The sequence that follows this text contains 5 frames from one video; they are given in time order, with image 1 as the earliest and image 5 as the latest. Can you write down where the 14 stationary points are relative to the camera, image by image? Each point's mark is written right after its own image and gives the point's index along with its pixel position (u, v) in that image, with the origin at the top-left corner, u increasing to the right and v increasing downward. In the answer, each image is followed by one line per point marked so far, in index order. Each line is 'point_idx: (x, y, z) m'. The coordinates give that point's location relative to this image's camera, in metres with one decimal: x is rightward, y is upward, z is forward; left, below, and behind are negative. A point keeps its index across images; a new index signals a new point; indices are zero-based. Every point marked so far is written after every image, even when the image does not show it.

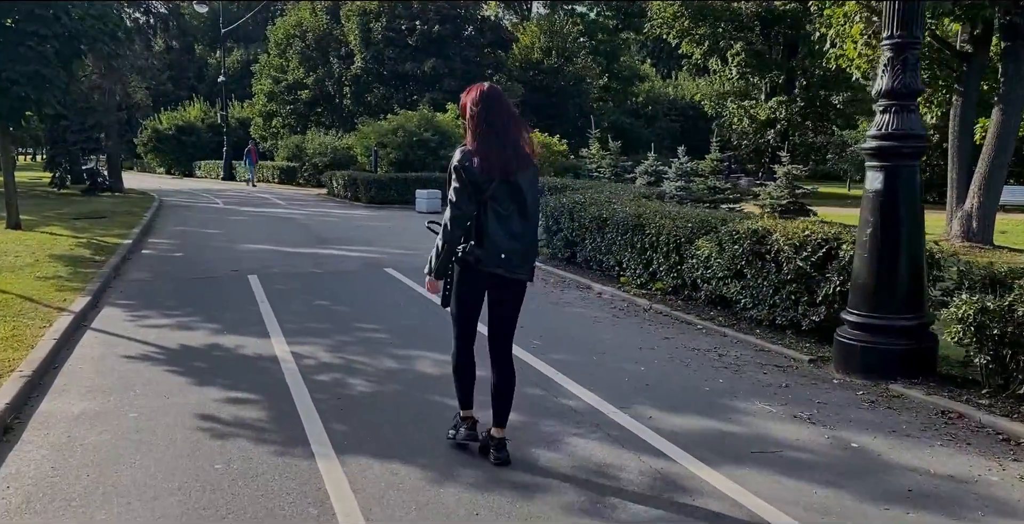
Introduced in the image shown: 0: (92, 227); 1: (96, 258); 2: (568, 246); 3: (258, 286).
0: (-8.1, +0.7, +16.1) m
1: (-5.8, 0.0, +11.6) m
2: (+0.7, +0.2, +10.8) m
3: (-3.0, -0.3, +9.7) m
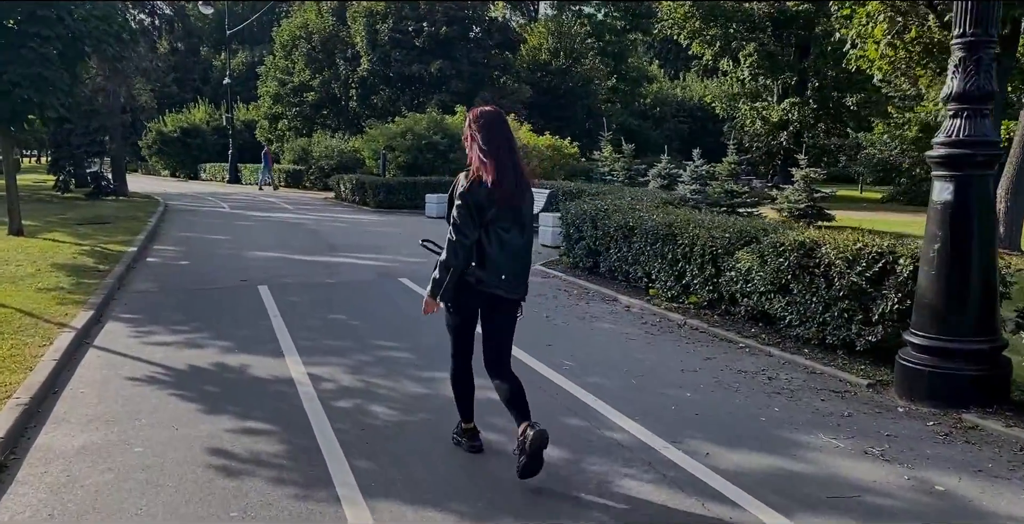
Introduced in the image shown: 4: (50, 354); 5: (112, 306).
0: (-7.8, +0.5, +15.7) m
1: (-5.5, -0.1, +11.2) m
2: (+0.9, +0.1, +10.4) m
3: (-2.7, -0.4, +9.3) m
4: (-3.5, -0.7, +6.4) m
5: (-4.2, -0.5, +8.9) m
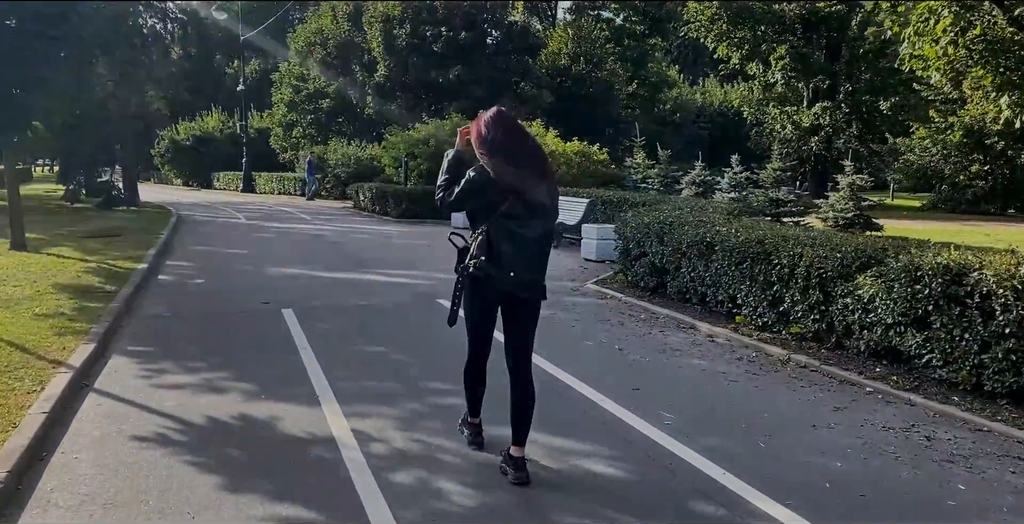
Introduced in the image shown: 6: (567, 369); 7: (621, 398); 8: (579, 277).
0: (-7.1, +0.3, +14.6) m
1: (-4.9, -0.3, +10.1) m
2: (+1.5, -0.1, +9.2) m
3: (-2.1, -0.6, +8.2) m
4: (-3.0, -0.9, +5.3) m
5: (-3.7, -0.7, +7.8) m
6: (+0.4, -0.8, +6.3) m
7: (+0.7, -0.9, +5.6) m
8: (+0.9, -0.2, +11.2) m
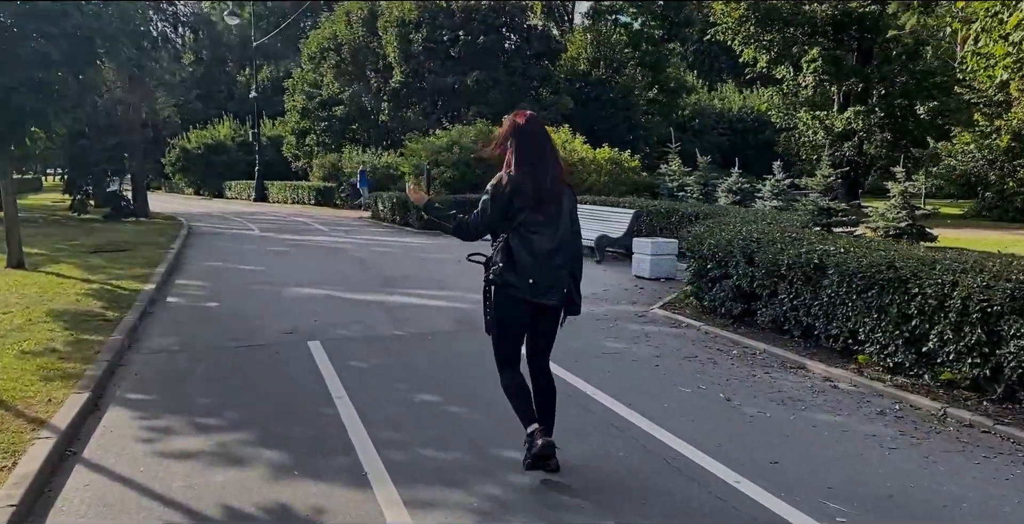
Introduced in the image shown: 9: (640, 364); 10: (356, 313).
0: (-6.5, 0.0, +13.4) m
1: (-4.3, -0.6, +8.9) m
2: (+2.1, -0.4, +7.9) m
3: (-1.5, -0.8, +6.9) m
4: (-2.4, -1.1, +4.0) m
5: (-3.1, -0.9, +6.6) m
6: (+1.0, -1.0, +5.0) m
7: (+1.3, -1.1, +4.3) m
8: (+1.5, -0.4, +9.9) m
9: (+1.0, -0.8, +6.7) m
10: (-1.7, -0.6, +9.3) m
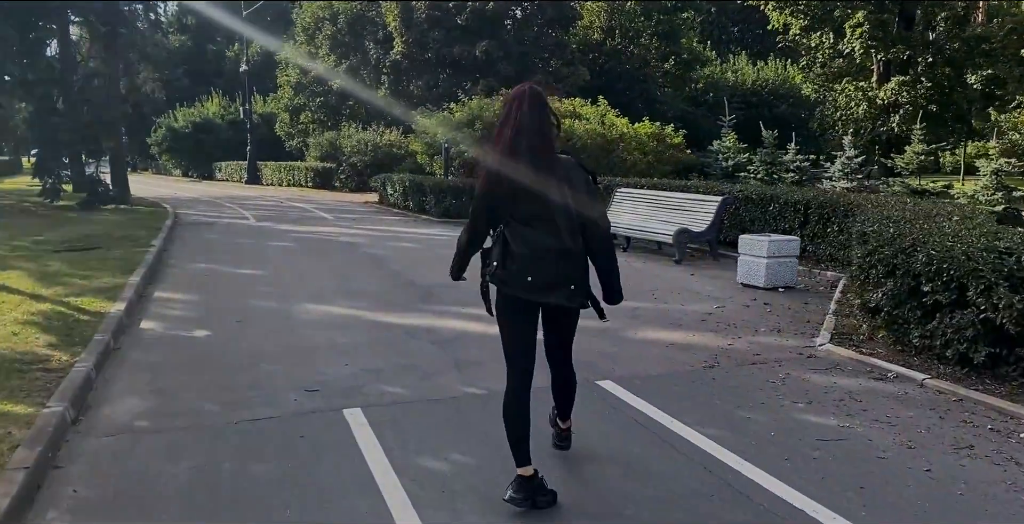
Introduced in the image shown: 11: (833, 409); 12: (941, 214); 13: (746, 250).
0: (-5.7, -0.1, +10.8) m
1: (-3.5, -0.7, +6.3) m
2: (+3.0, -0.5, +5.4) m
3: (-0.7, -1.0, +4.4) m
4: (-1.5, -1.4, +1.5) m
5: (-2.2, -1.1, +4.0) m
6: (+1.8, -1.2, +2.5) m
7: (+2.2, -1.3, +1.7) m
8: (+2.3, -0.5, +7.4) m
9: (+1.9, -1.0, +4.2) m
10: (-0.9, -0.7, +6.7) m
11: (+1.9, -0.9, +5.1) m
12: (+3.9, +0.4, +8.0) m
13: (+2.6, +0.1, +9.2) m
